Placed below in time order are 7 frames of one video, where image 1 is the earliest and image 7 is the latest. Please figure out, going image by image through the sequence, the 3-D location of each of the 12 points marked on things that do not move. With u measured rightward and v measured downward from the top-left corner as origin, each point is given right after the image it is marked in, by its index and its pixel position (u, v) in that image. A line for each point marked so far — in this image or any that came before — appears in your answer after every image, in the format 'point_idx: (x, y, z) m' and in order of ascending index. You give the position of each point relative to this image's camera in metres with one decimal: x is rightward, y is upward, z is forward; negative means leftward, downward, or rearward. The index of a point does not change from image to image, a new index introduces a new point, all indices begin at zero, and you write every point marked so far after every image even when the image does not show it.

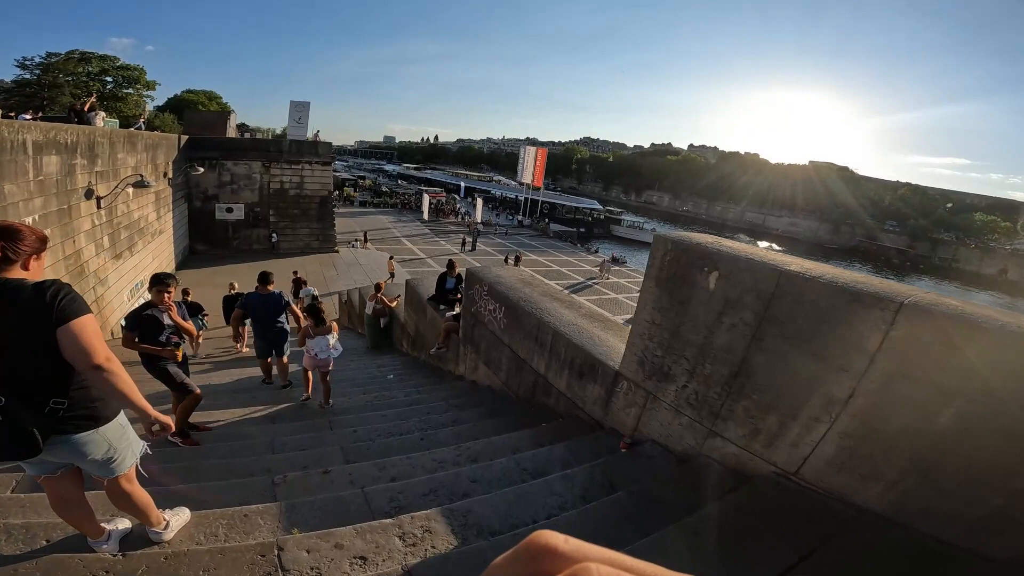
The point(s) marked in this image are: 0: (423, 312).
0: (-1.4, -0.4, +7.3) m
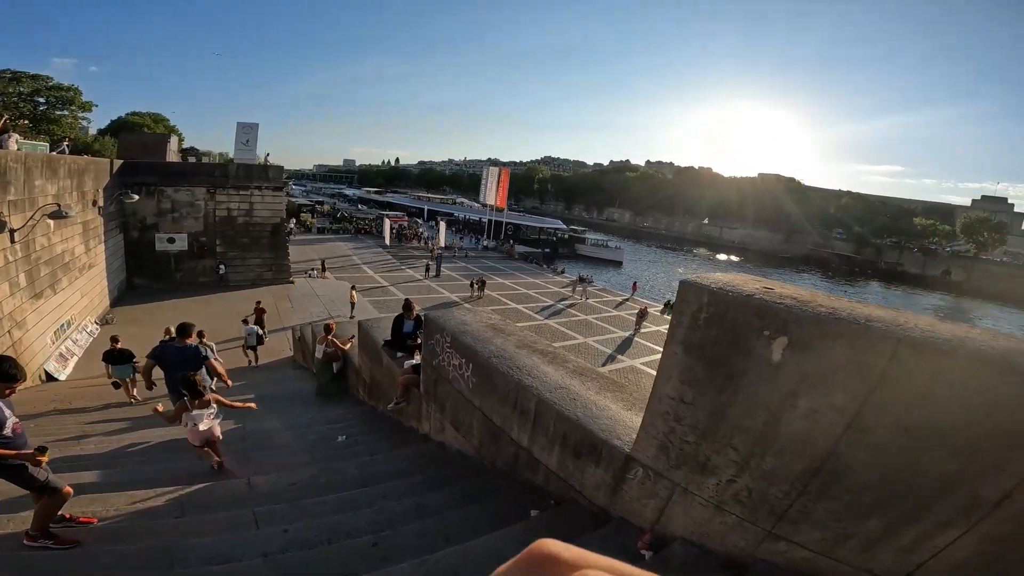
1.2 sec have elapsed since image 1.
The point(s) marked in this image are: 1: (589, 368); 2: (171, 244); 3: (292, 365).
0: (-1.8, -0.9, +6.5) m
1: (+0.6, -0.6, +3.7) m
2: (-11.1, +1.5, +16.4) m
3: (-4.8, -1.5, +11.0) m
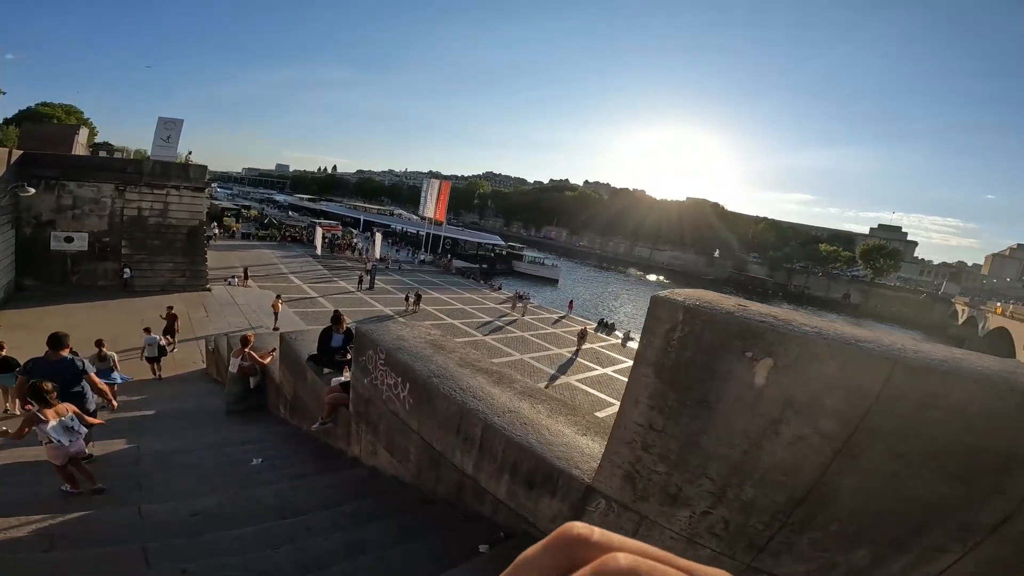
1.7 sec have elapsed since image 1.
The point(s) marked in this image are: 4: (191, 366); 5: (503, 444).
0: (-2.5, -1.0, +5.9) m
1: (+0.2, -0.7, +3.5) m
2: (-12.9, +1.3, +14.7) m
3: (-6.1, -1.7, +10.0) m
4: (-6.9, -1.6, +11.0) m
5: (0.0, -0.8, +2.7) m
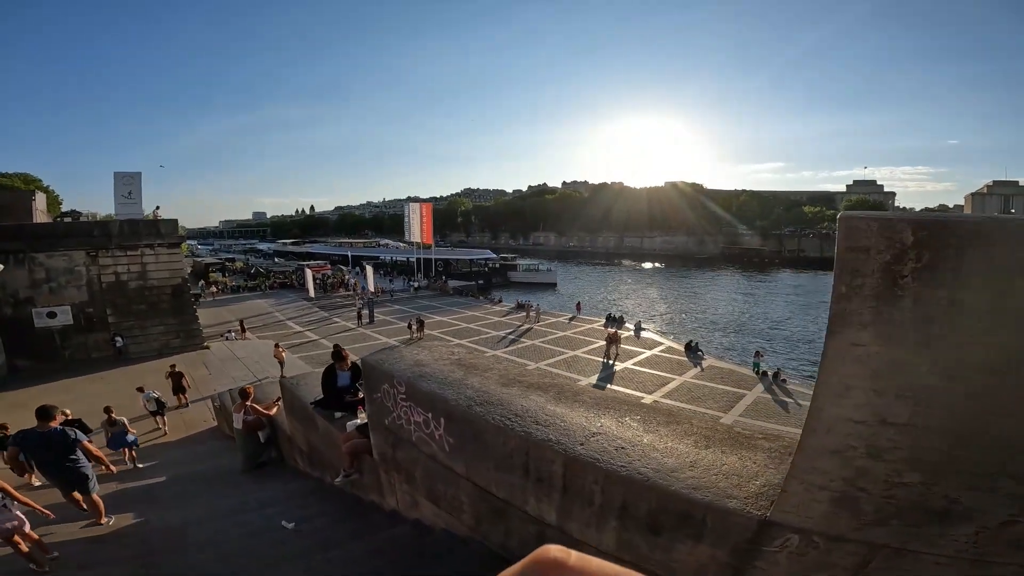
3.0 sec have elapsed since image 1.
0: (-2.1, -1.4, +5.2) m
1: (+0.5, -0.6, +2.8) m
2: (-12.8, -1.0, +13.9) m
3: (-5.5, -2.7, +9.2) m
4: (-6.3, -2.8, +10.2) m
5: (+0.4, -0.7, +1.9) m
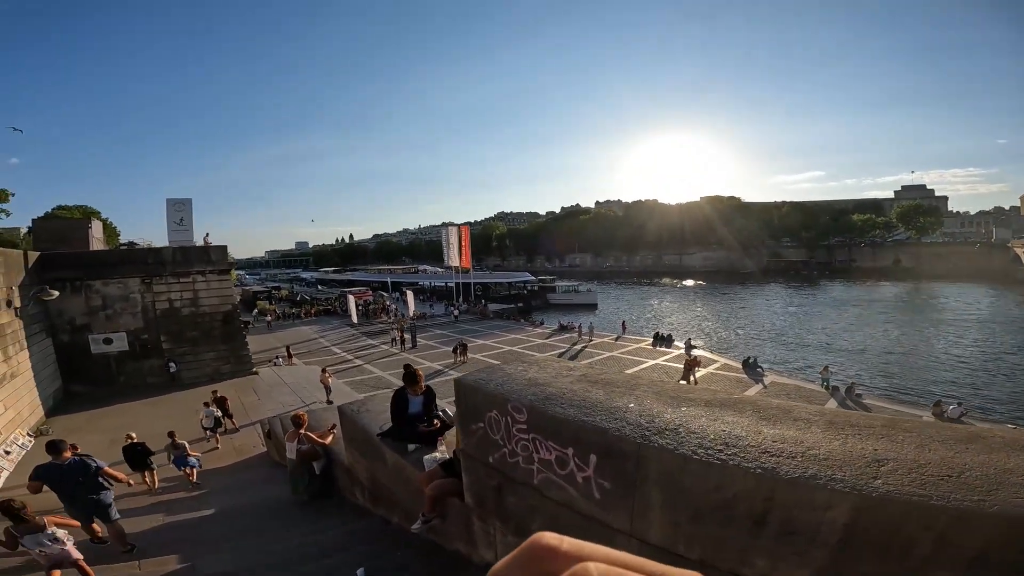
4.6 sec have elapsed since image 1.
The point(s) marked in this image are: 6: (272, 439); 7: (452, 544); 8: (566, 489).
0: (-1.2, -1.5, +4.5) m
1: (+1.2, -0.5, +2.0) m
2: (-11.3, -1.8, +14.0) m
3: (-4.3, -3.1, +8.7) m
4: (-5.1, -3.3, +9.7) m
5: (+1.0, -0.6, +1.1) m
6: (-4.0, -2.6, +8.3) m
7: (-0.4, -1.8, +3.5) m
8: (+0.3, -0.9, +2.2) m
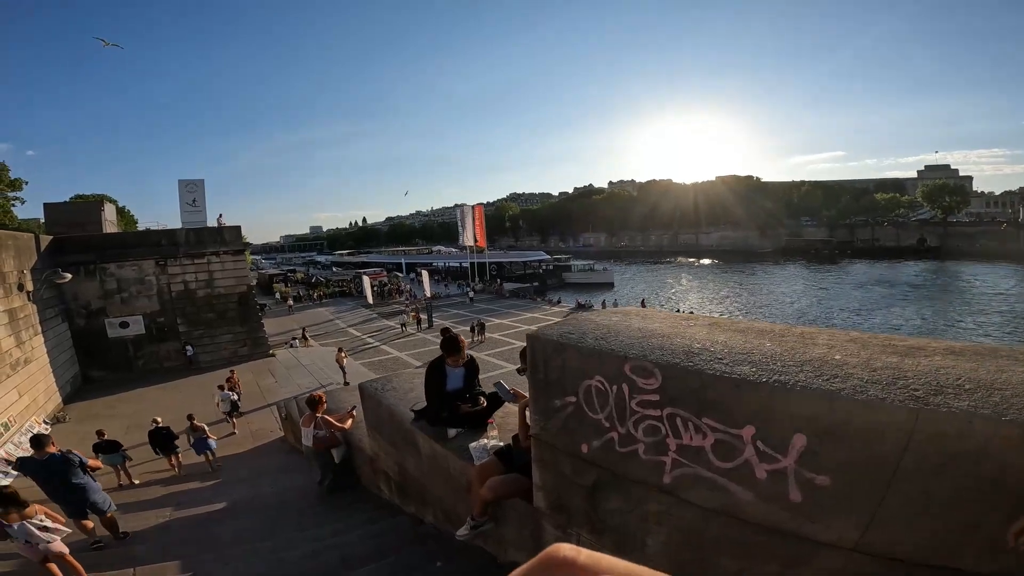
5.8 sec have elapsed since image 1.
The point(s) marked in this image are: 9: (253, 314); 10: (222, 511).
0: (-0.8, -1.1, +3.7) m
1: (+1.6, -0.2, +1.1) m
2: (-10.6, -1.2, +13.4) m
3: (-3.7, -2.6, +8.1) m
4: (-4.5, -2.7, +9.1) m
5: (+1.3, -0.4, +0.3) m
6: (-3.4, -2.1, +7.7) m
7: (0.0, -1.5, +2.7) m
8: (+0.6, -0.6, +1.3) m
9: (-8.0, -0.7, +15.2) m
10: (-2.9, -2.3, +4.9) m
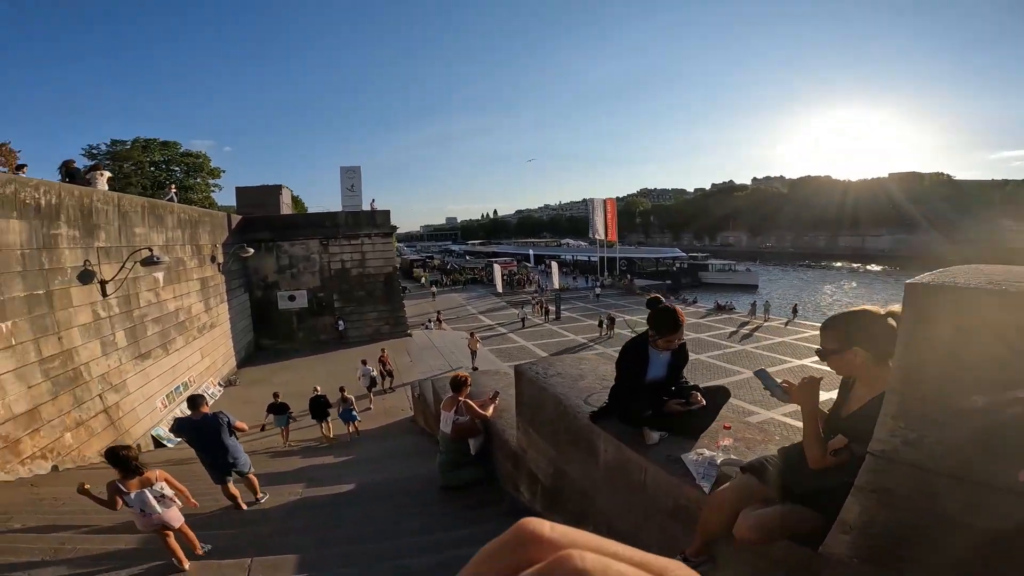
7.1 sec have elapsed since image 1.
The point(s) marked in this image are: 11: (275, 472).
0: (+0.4, -0.9, +2.9) m
1: (+2.1, -0.1, -0.3) m
2: (-6.8, -0.4, +14.7) m
3: (-1.5, -2.2, +7.9) m
4: (-2.0, -2.3, +9.0) m
5: (+1.6, -0.2, -1.0) m
6: (-1.3, -1.7, +7.4) m
7: (+0.9, -1.3, +1.7) m
8: (+1.2, -0.4, +0.2) m
9: (-3.8, 0.0, +15.8) m
10: (-1.4, -1.9, +4.6) m
11: (-2.7, -2.1, +5.7) m
